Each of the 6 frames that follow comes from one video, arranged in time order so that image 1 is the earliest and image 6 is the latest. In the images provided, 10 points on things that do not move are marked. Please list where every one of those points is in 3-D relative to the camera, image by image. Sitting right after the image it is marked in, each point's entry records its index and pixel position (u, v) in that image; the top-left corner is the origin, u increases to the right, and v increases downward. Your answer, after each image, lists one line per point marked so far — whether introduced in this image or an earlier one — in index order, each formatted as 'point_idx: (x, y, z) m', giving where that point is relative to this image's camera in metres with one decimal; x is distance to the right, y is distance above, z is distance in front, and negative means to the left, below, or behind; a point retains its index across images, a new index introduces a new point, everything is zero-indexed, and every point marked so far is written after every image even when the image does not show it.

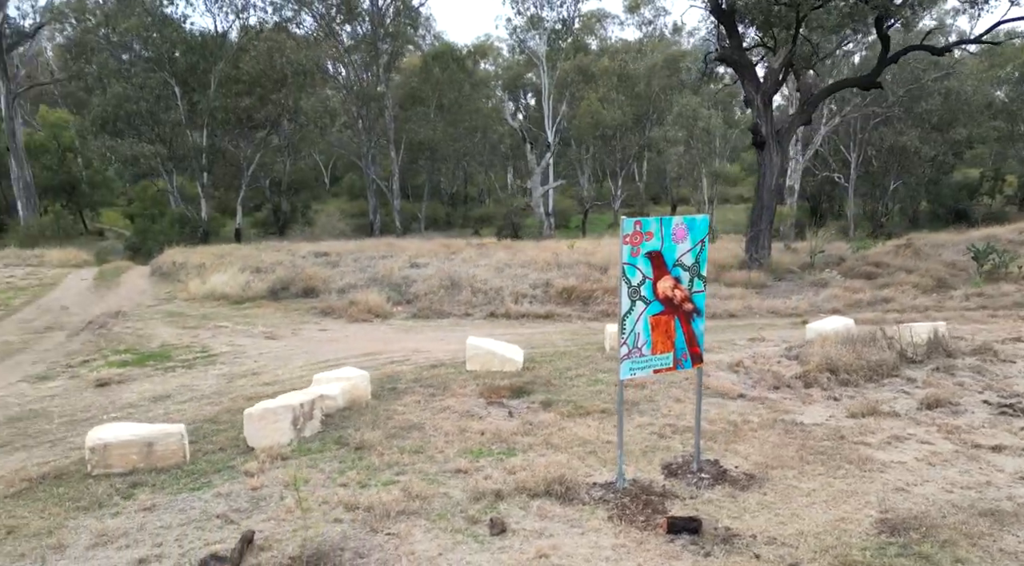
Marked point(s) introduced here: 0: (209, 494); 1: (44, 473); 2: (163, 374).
0: (-2.7, -1.9, +8.6) m
1: (-4.3, -1.8, +8.7) m
2: (-4.2, -1.1, +11.7) m
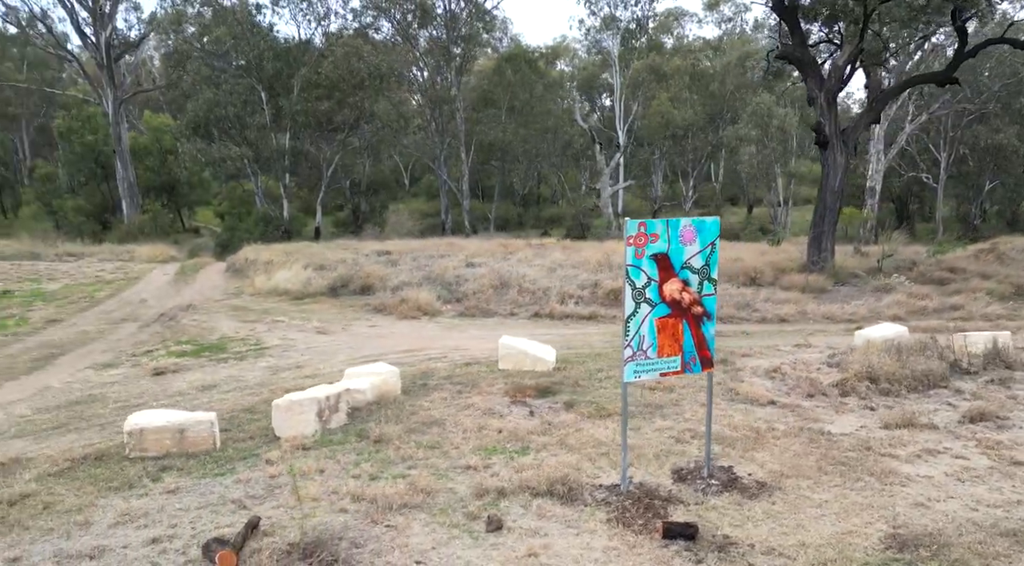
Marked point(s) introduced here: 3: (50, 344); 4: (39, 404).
0: (-2.7, -1.9, +9.1) m
1: (-4.3, -1.7, +9.4) m
2: (-3.9, -1.1, +12.4) m
3: (-6.4, -0.8, +13.0) m
4: (-5.3, -1.4, +10.7) m
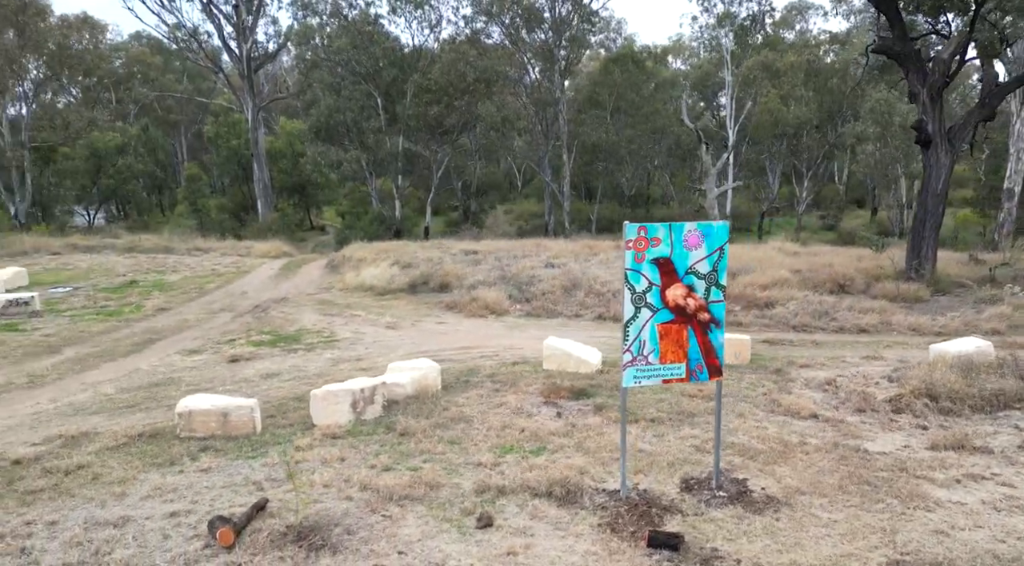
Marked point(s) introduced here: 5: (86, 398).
0: (-2.6, -1.9, +9.9) m
1: (-4.2, -1.7, +10.5) m
2: (-3.2, -1.1, +13.3) m
3: (-5.6, -0.7, +14.4) m
4: (-4.9, -1.3, +12.0) m
5: (-5.1, -1.4, +11.5) m
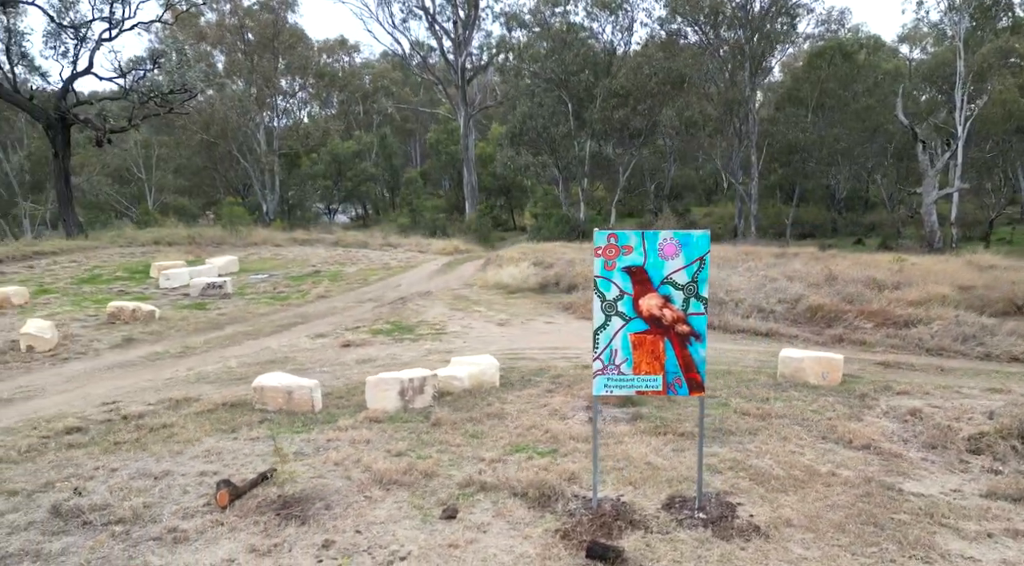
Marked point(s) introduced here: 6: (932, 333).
0: (-2.5, -1.9, +11.2) m
1: (-3.8, -1.6, +12.2) m
2: (-1.9, -1.0, +14.5) m
3: (-3.7, -0.5, +16.3) m
4: (-4.0, -1.1, +13.9) m
5: (-4.3, -1.2, +13.4) m
6: (+6.5, -0.8, +14.1) m
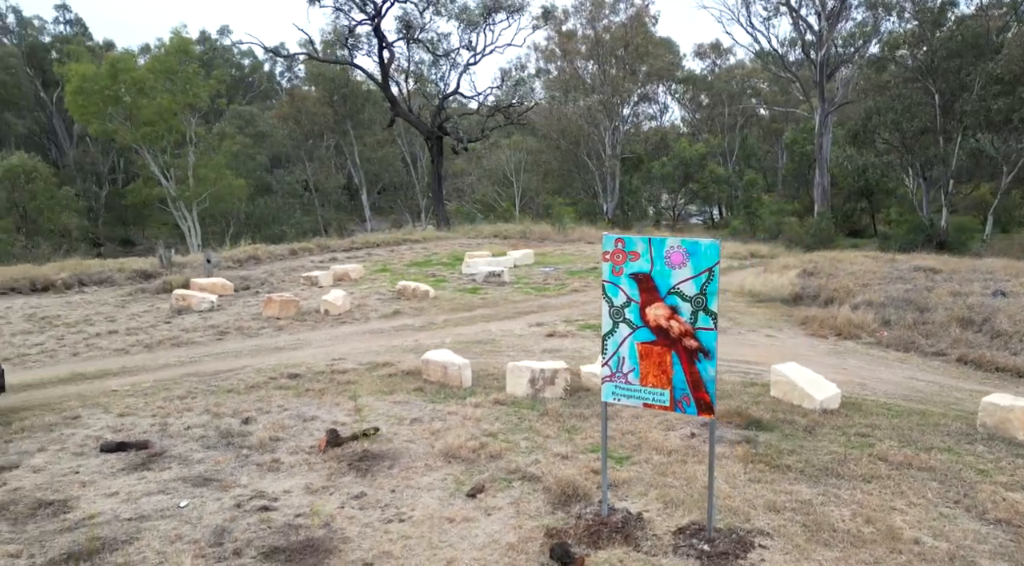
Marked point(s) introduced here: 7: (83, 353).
0: (-1.1, -1.6, +12.1) m
1: (-1.5, -1.3, +13.7) m
2: (+1.4, -0.9, +14.6) m
3: (+0.8, -0.4, +17.1) m
4: (-0.8, -0.9, +15.2) m
5: (-1.3, -0.9, +14.9) m
6: (+8.2, -1.3, +9.9) m
7: (-7.9, -1.3, +16.9) m
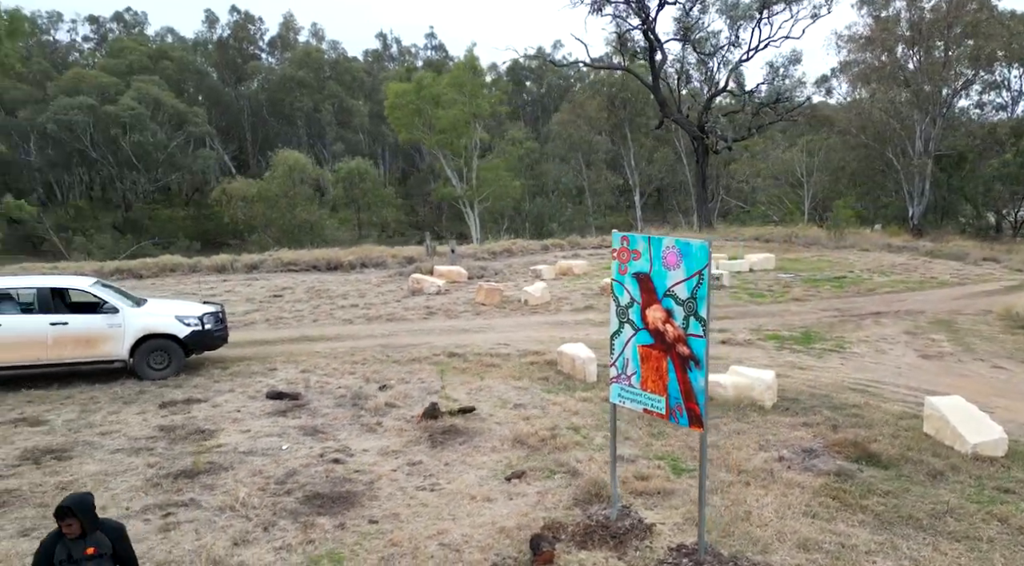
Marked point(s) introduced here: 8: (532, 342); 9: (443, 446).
0: (+0.4, -1.4, +11.8) m
1: (+0.7, -1.1, +13.4) m
2: (+3.7, -1.1, +13.1) m
3: (+4.2, -0.6, +15.7) m
4: (+1.9, -0.9, +14.5) m
5: (+1.4, -0.9, +14.5) m
6: (+8.1, -1.7, +6.1) m
7: (-3.9, -0.7, +18.9) m
8: (+0.4, -0.9, +14.5) m
9: (-0.8, -1.8, +10.3) m
